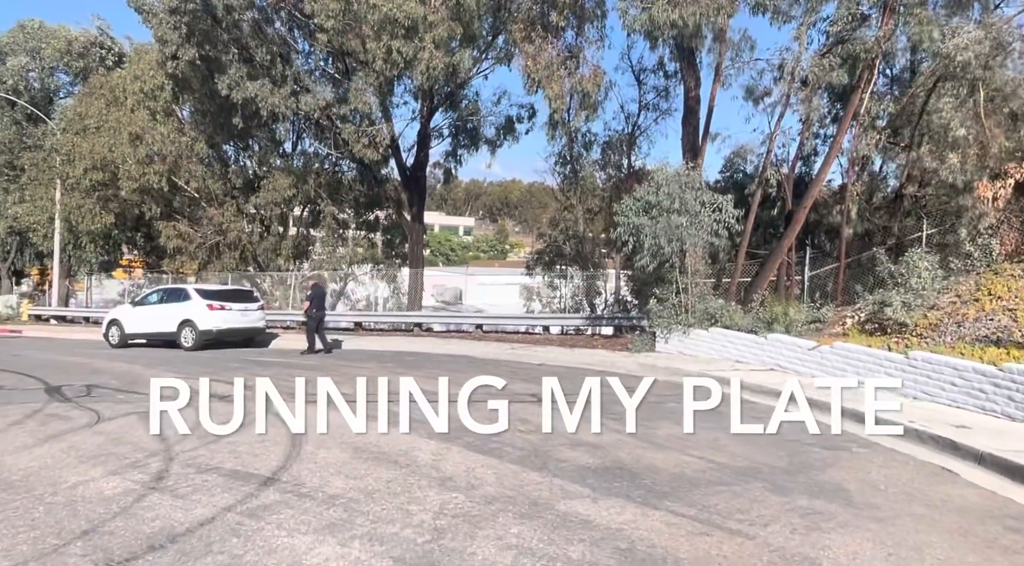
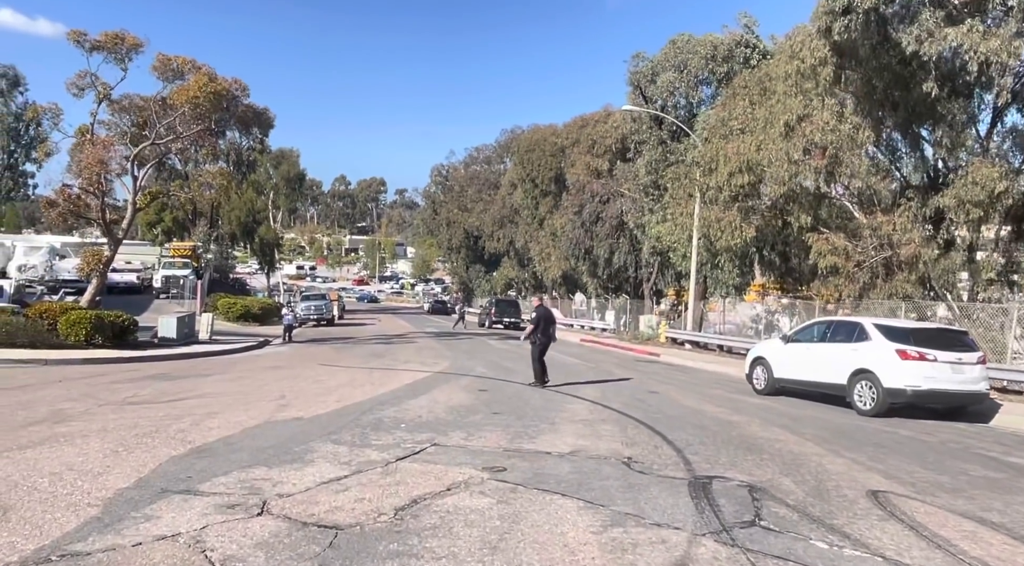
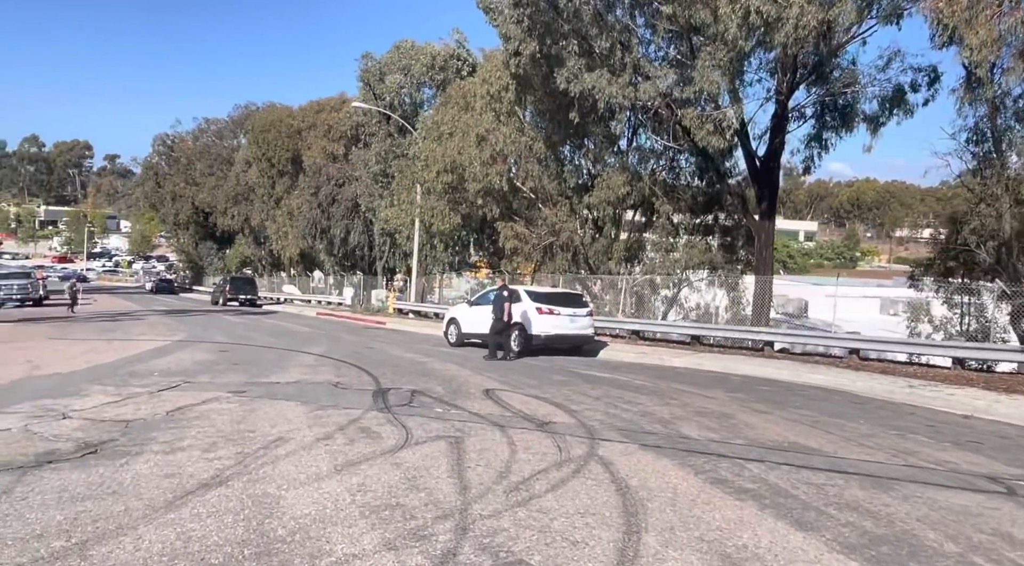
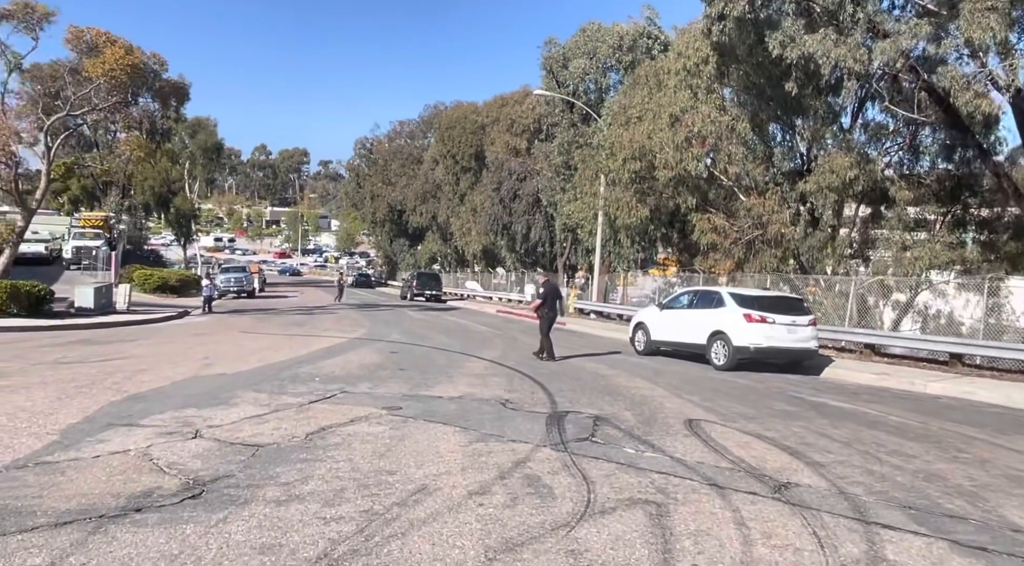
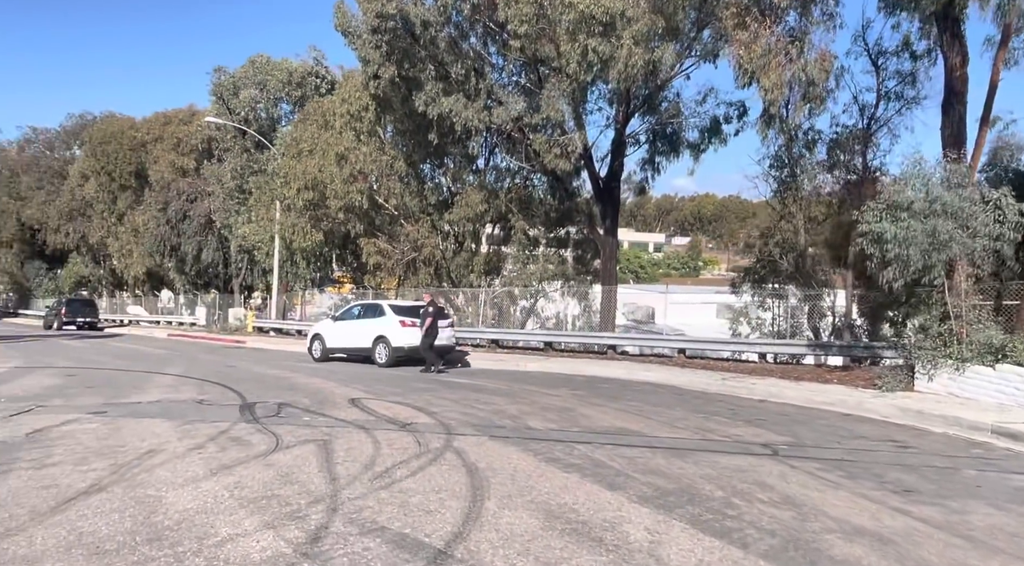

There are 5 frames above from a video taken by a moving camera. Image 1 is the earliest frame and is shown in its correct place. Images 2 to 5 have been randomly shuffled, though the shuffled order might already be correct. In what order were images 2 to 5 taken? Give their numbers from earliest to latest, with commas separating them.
5, 3, 4, 2
